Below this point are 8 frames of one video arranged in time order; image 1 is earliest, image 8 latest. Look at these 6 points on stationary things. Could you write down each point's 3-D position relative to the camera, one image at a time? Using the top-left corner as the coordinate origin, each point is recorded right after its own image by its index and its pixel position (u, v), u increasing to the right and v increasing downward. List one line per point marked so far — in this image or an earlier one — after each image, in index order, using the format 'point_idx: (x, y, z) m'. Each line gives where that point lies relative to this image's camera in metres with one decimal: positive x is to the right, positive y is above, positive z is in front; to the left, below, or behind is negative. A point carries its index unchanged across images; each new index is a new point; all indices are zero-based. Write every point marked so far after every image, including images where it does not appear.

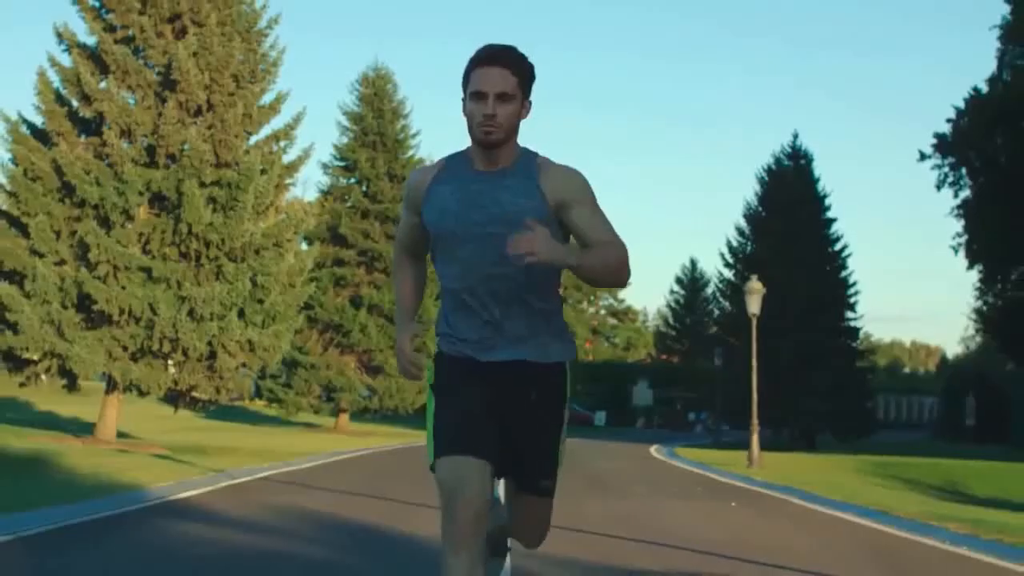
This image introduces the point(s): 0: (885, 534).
0: (+3.7, -2.4, +13.6) m
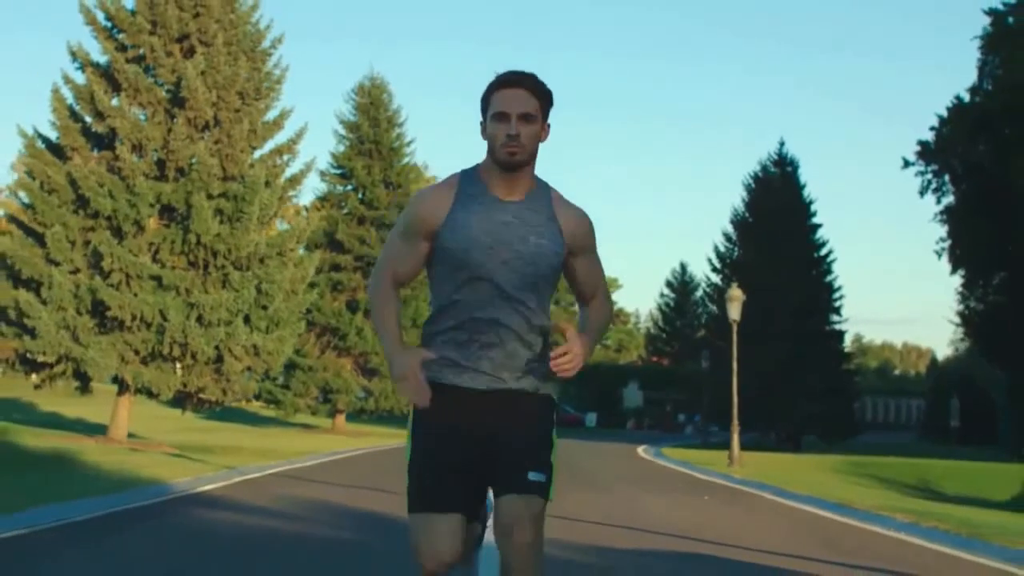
0: (+3.6, -2.5, +15.1) m
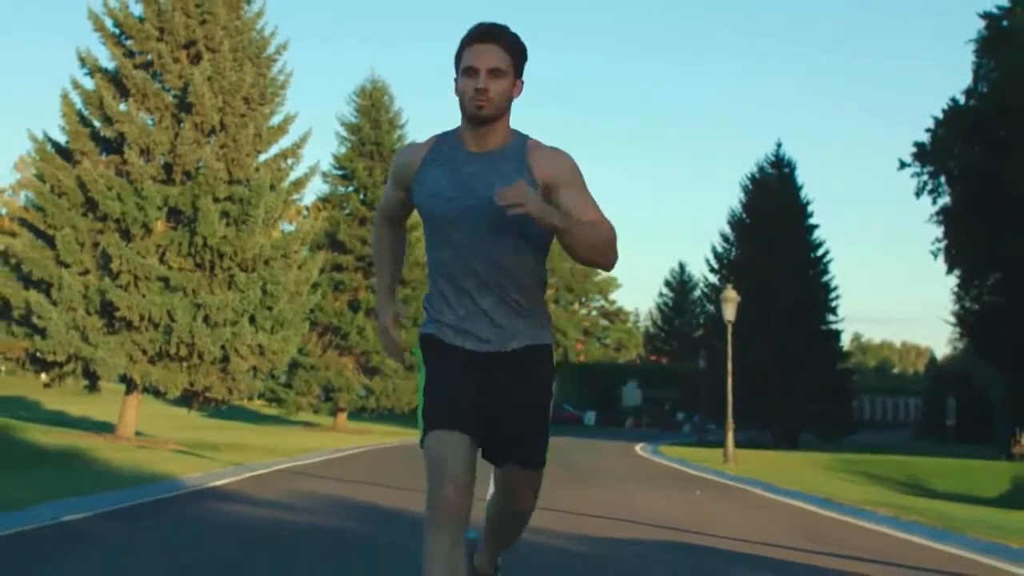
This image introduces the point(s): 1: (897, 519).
0: (+3.6, -2.6, +15.8) m
1: (+4.3, -2.5, +15.4) m
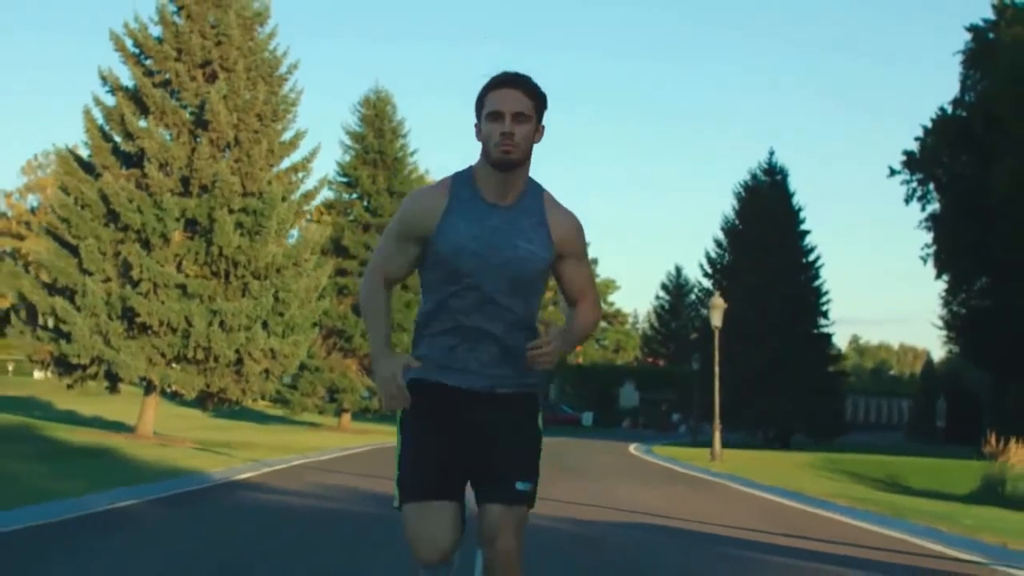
0: (+3.6, -2.7, +17.5) m
1: (+4.3, -2.7, +17.2) m
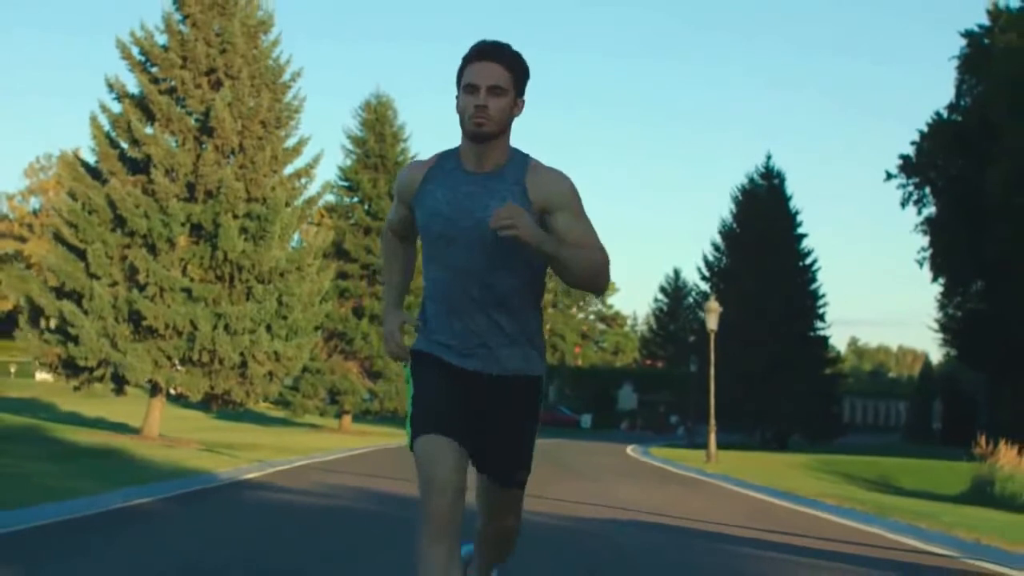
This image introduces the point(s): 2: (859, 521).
0: (+3.5, -2.8, +18.1) m
1: (+4.2, -2.8, +17.8) m
2: (+4.0, -2.7, +16.0) m
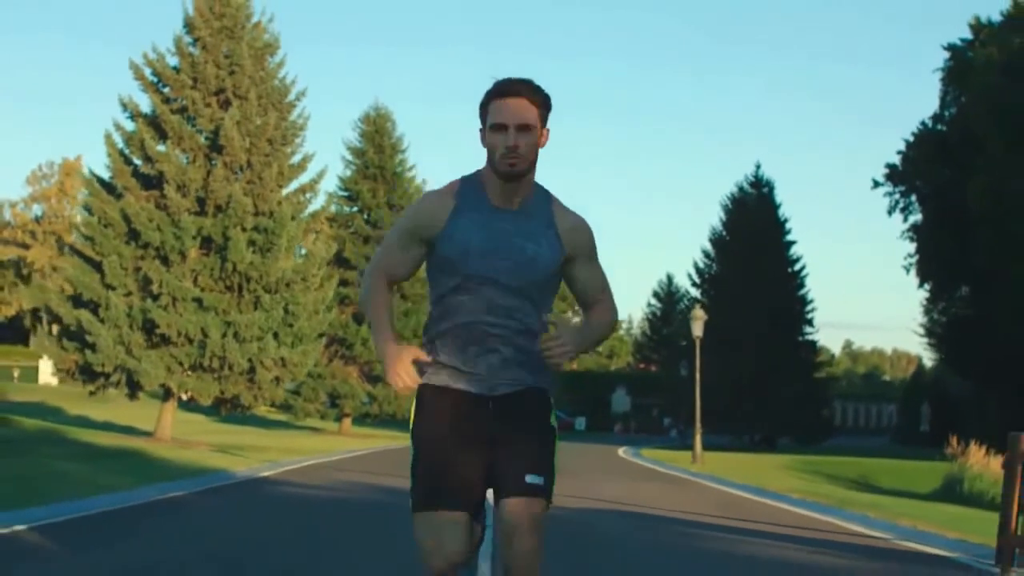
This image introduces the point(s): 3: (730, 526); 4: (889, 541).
0: (+3.5, -3.0, +19.9) m
1: (+4.2, -3.0, +19.5) m
2: (+3.9, -2.9, +17.8) m
3: (+2.4, -2.6, +15.4) m
4: (+3.7, -2.4, +13.3) m
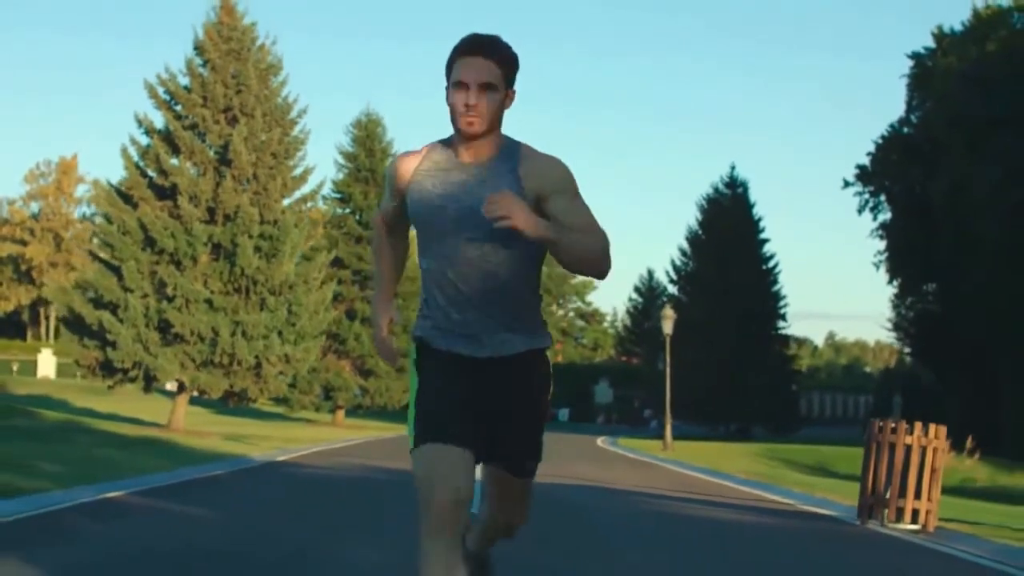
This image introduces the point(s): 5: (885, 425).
0: (+3.2, -3.2, +23.0) m
1: (+3.9, -3.1, +22.7) m
2: (+3.7, -3.0, +20.9) m
3: (+2.2, -2.8, +18.5) m
4: (+3.5, -2.6, +16.5) m
5: (+3.7, -1.4, +14.0) m
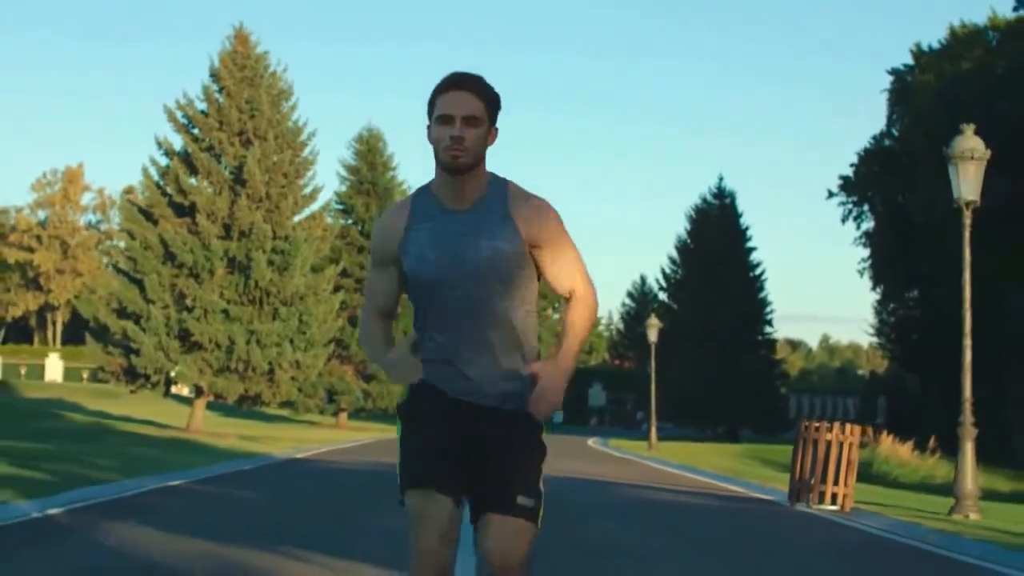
0: (+3.1, -3.4, +25.8) m
1: (+3.8, -3.4, +25.5) m
2: (+3.6, -3.3, +23.7) m
3: (+2.1, -3.1, +21.3) m
4: (+3.4, -2.9, +19.3) m
5: (+3.7, -1.7, +16.8) m
